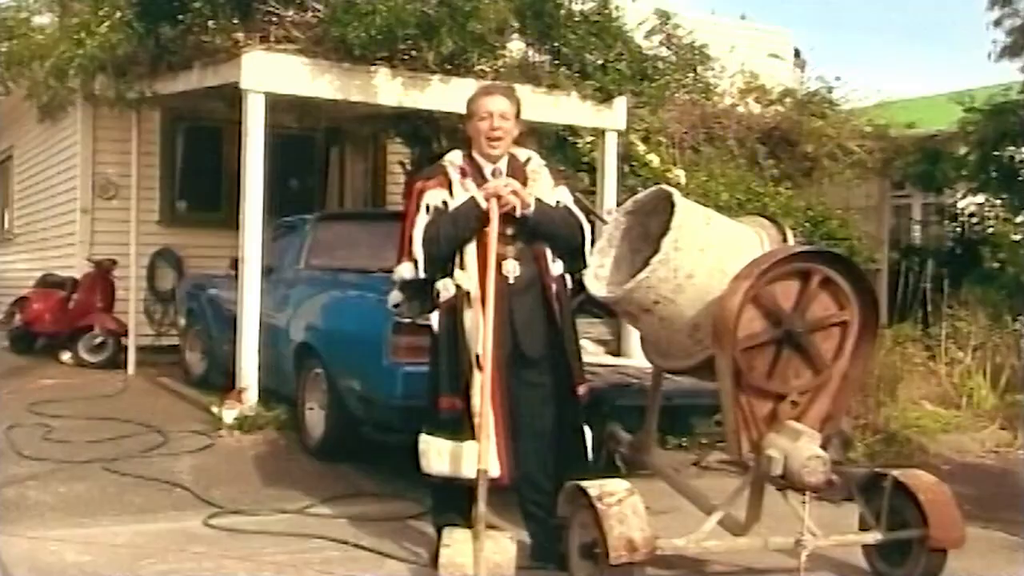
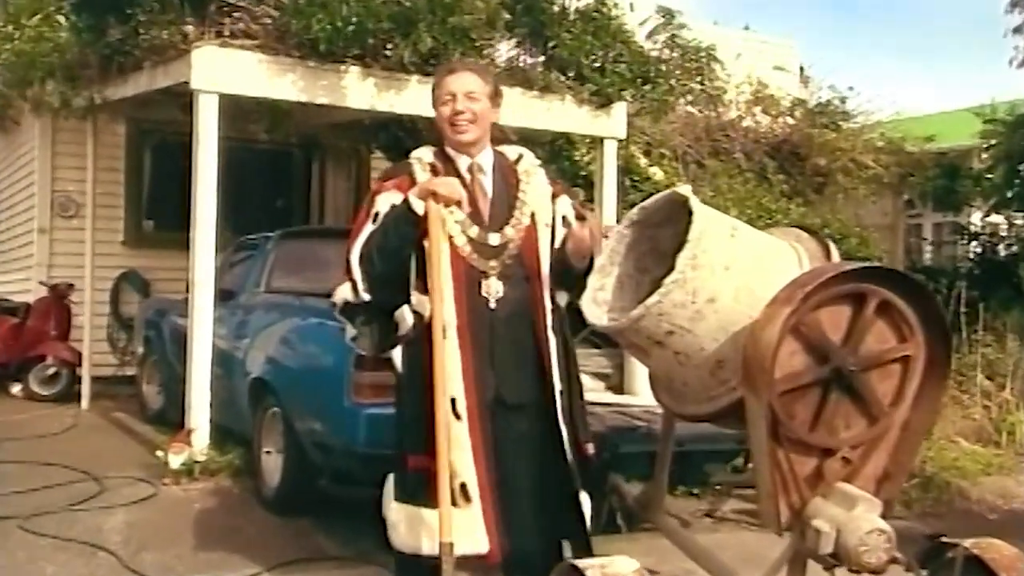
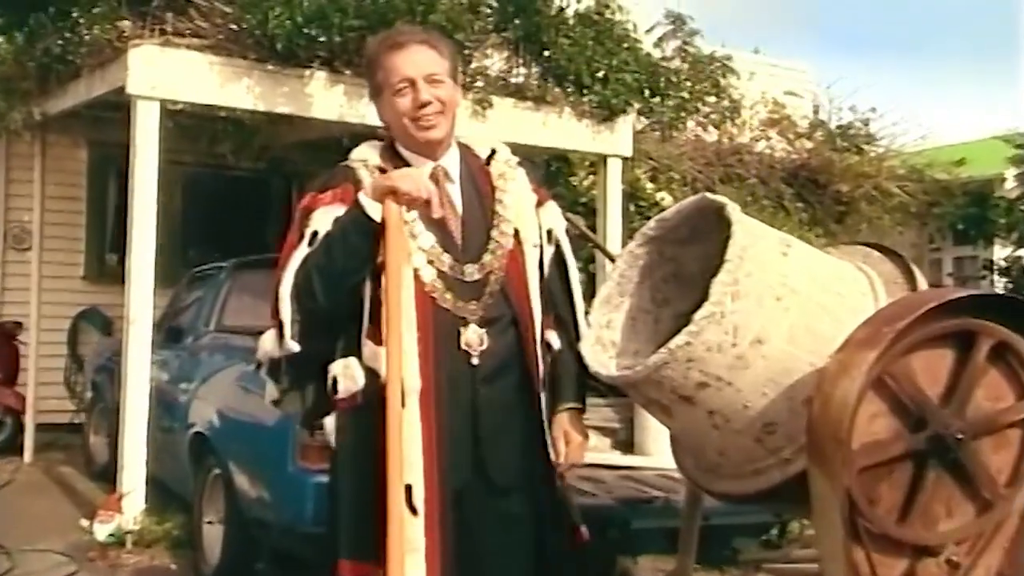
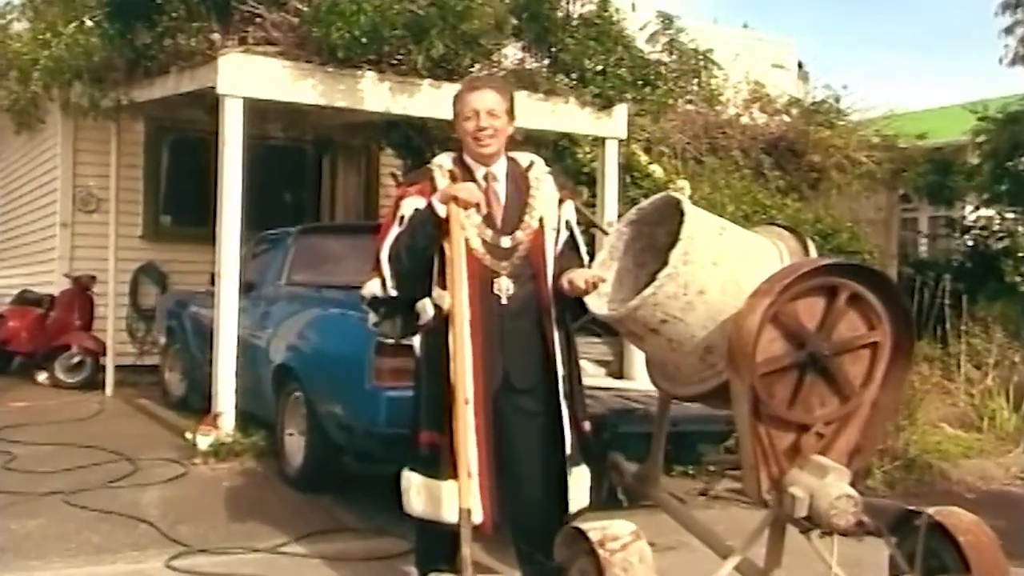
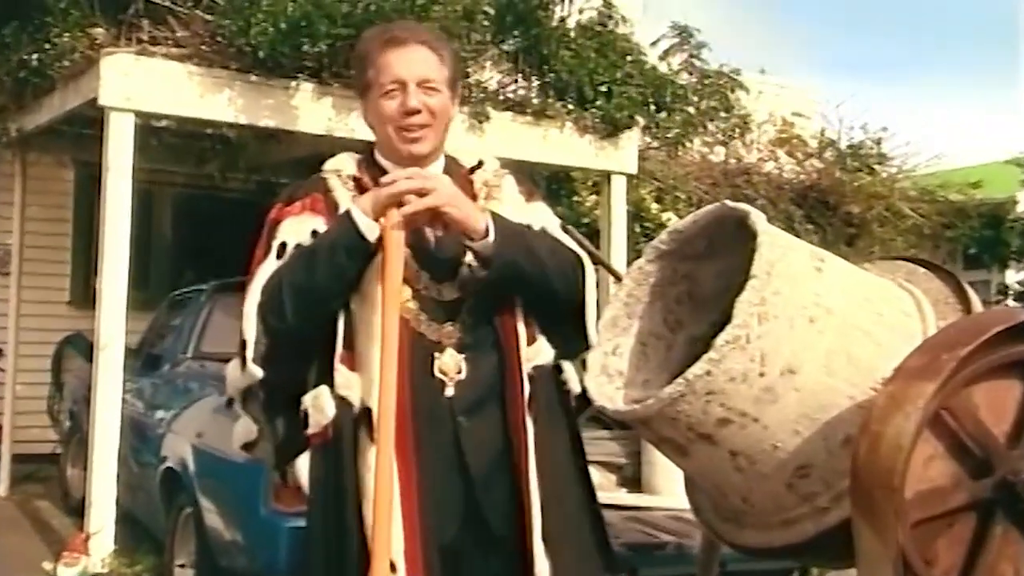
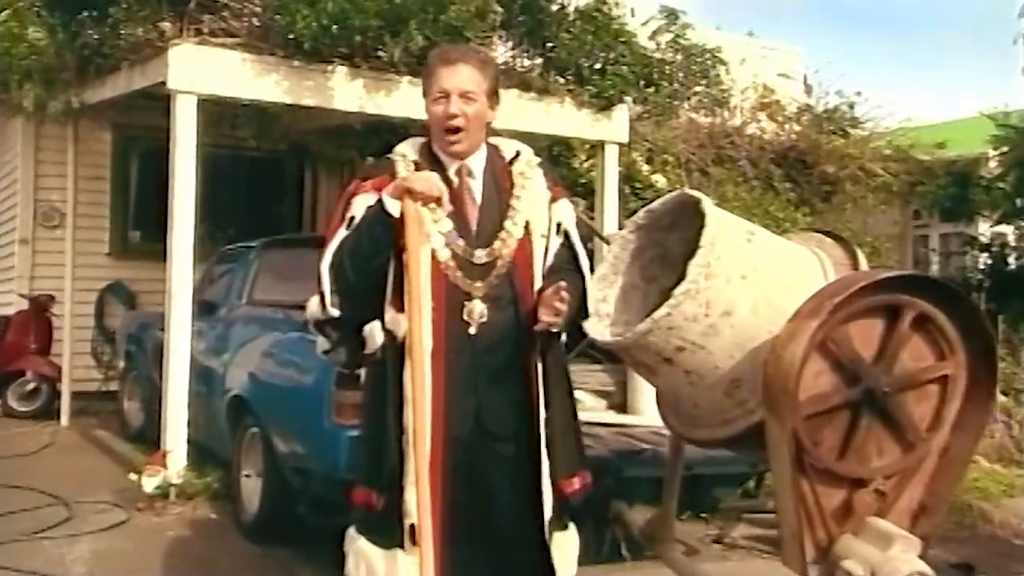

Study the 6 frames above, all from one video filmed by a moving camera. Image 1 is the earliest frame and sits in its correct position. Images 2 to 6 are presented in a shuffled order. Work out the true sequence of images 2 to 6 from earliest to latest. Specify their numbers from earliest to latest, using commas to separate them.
4, 2, 6, 3, 5
